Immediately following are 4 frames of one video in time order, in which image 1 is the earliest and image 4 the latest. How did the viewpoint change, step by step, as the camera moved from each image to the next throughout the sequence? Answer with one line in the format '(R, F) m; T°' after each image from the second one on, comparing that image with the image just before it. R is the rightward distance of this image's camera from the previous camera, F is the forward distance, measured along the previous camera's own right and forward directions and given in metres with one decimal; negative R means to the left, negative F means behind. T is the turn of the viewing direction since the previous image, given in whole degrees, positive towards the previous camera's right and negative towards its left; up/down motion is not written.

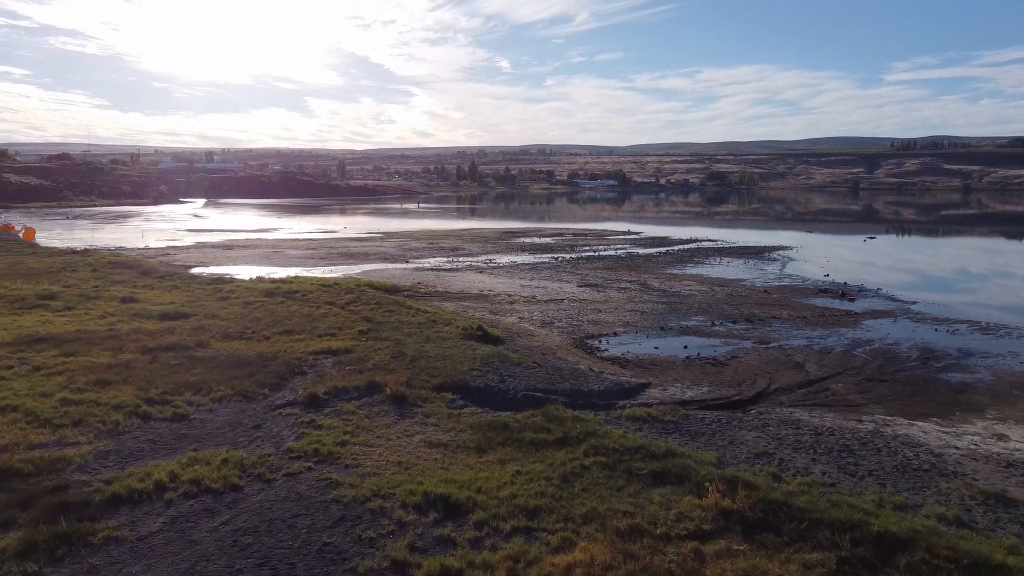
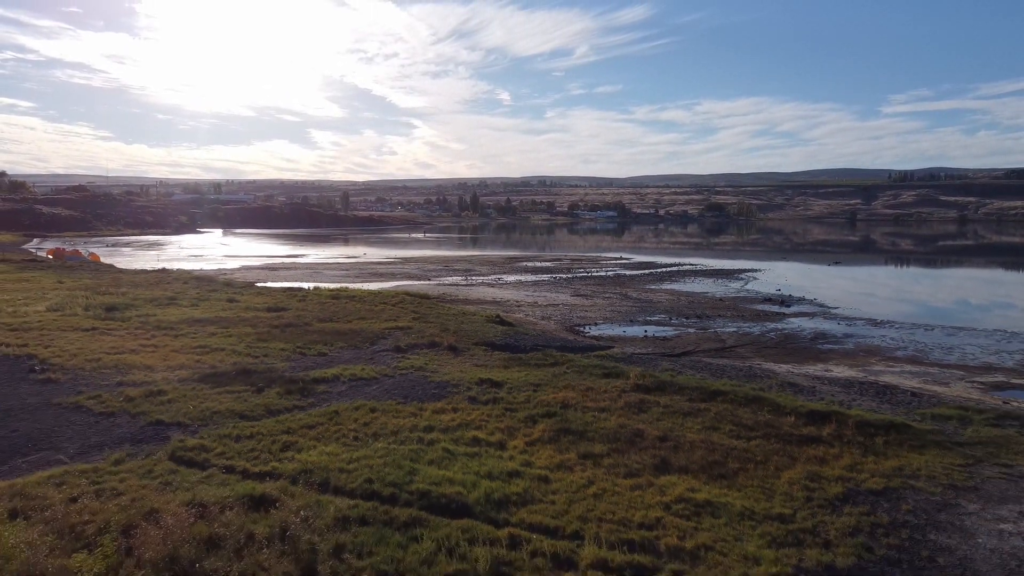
(-0.2, -7.2) m; 0°
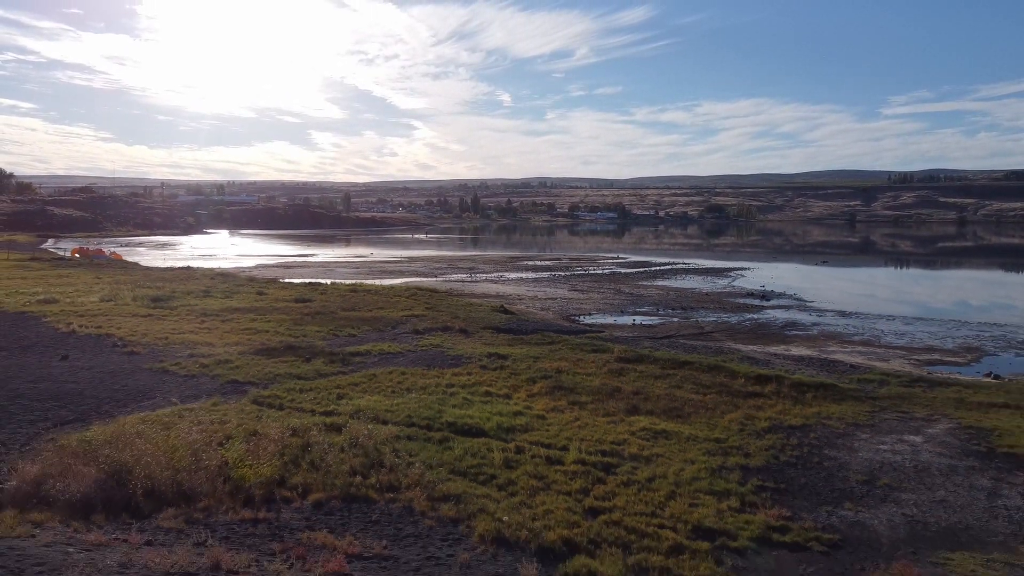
(-0.1, -3.0) m; 0°
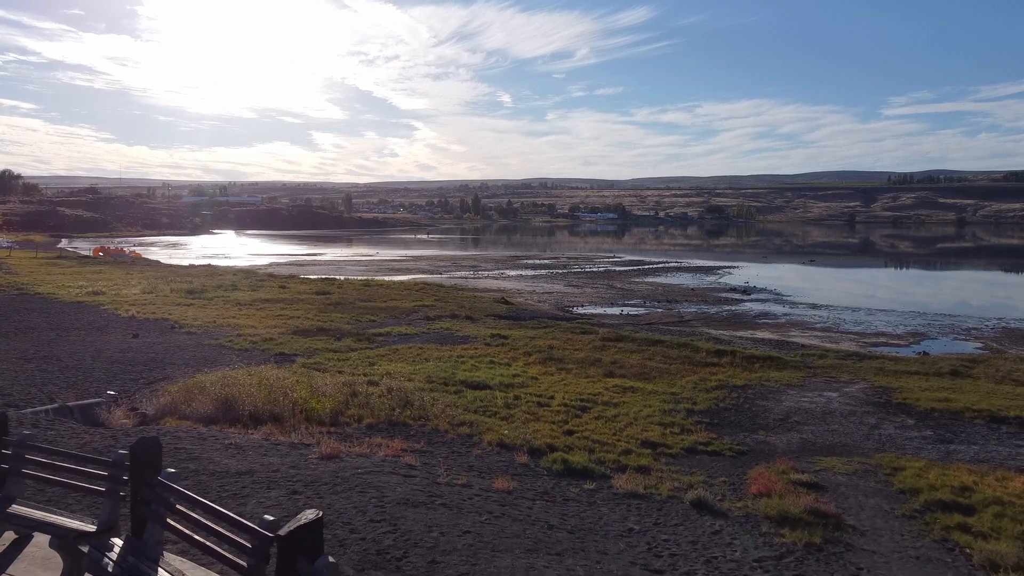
(0.0, -3.1) m; 0°
